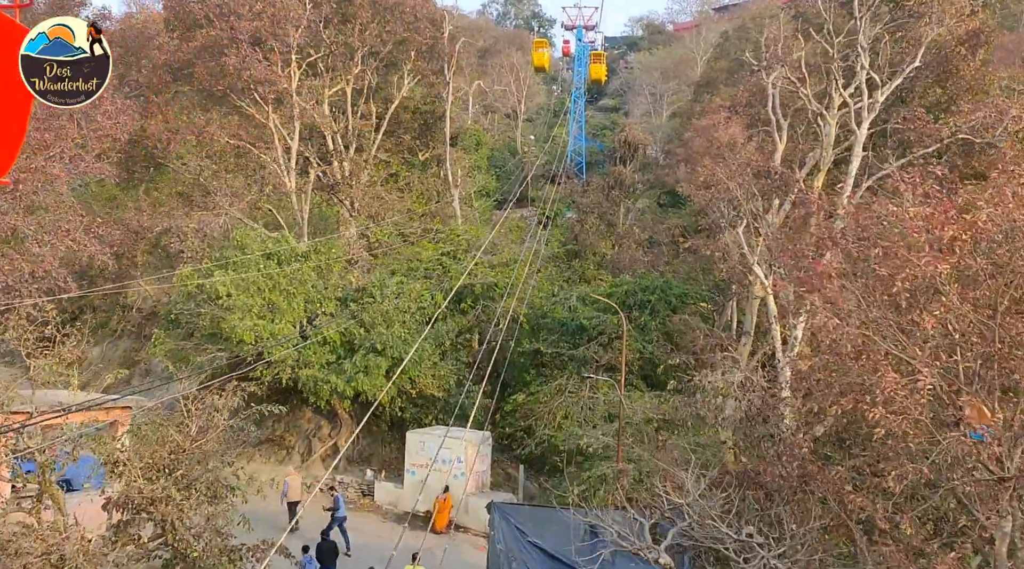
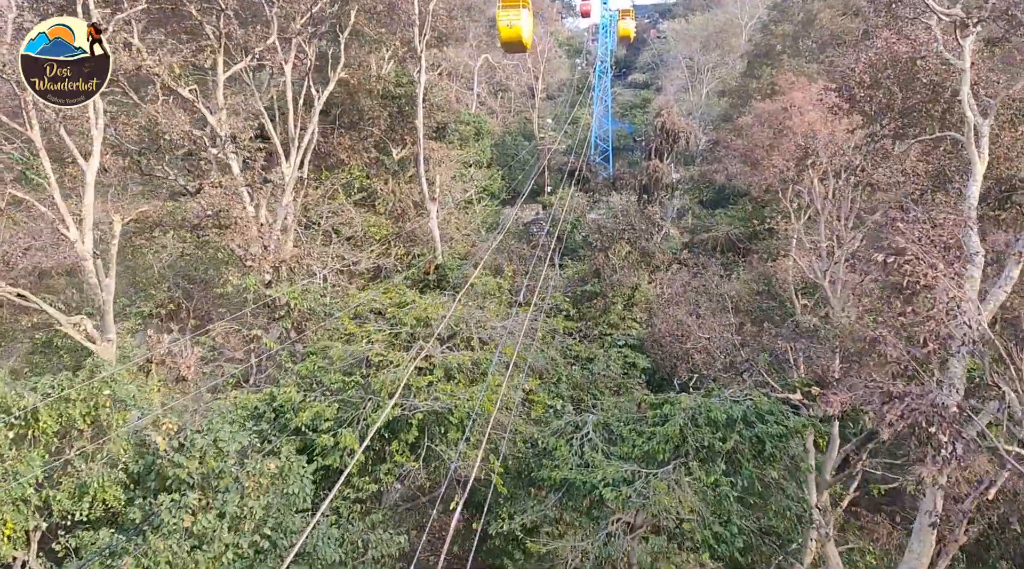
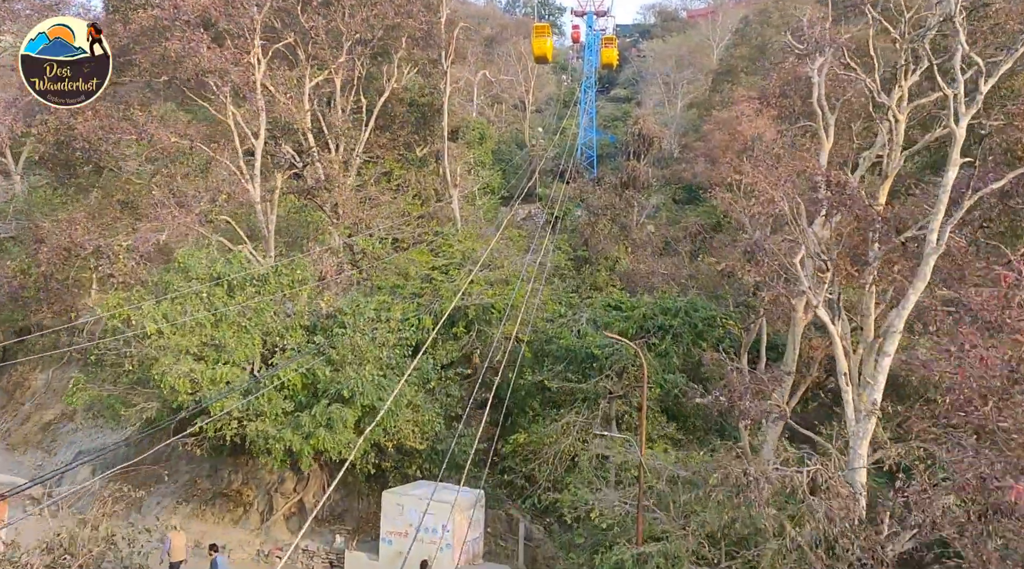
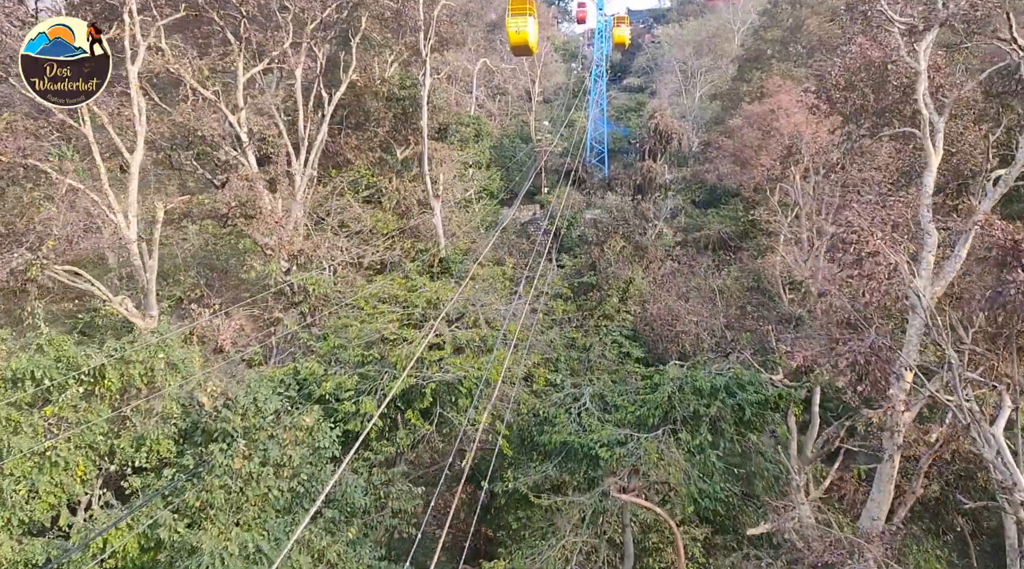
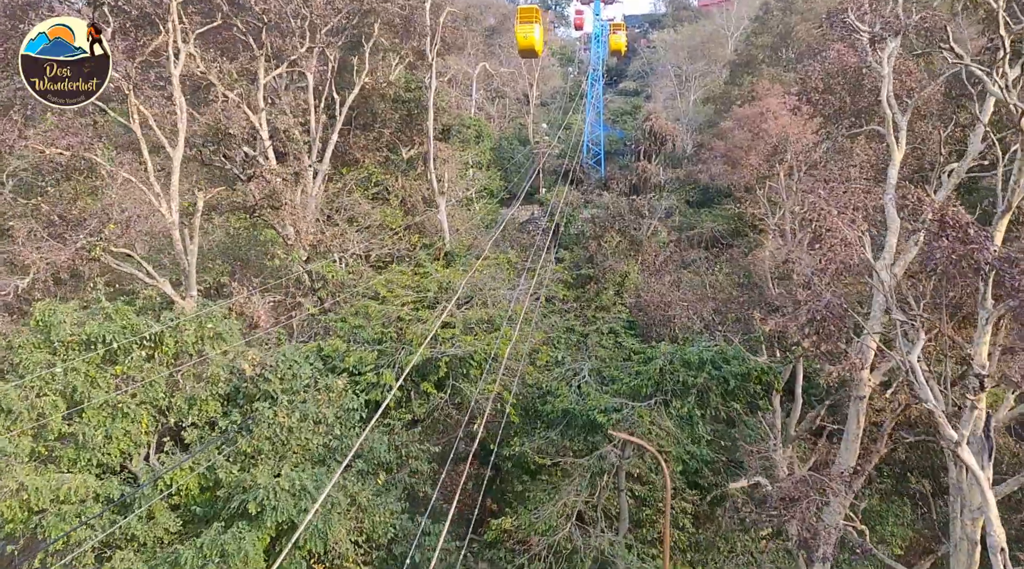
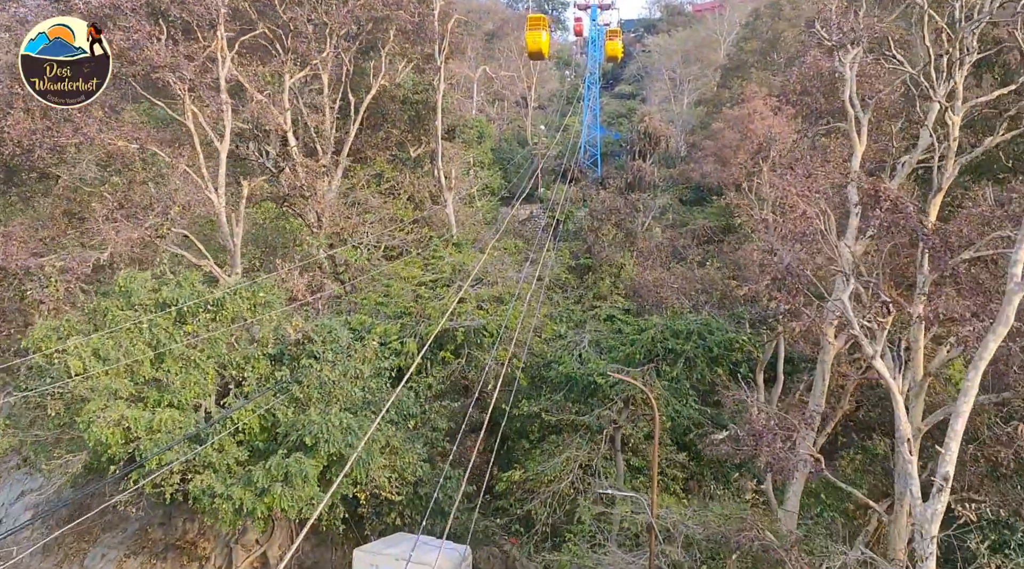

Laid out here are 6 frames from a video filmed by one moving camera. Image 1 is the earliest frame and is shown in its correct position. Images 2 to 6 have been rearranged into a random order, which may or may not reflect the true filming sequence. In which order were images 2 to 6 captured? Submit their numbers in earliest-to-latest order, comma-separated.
3, 6, 5, 4, 2
